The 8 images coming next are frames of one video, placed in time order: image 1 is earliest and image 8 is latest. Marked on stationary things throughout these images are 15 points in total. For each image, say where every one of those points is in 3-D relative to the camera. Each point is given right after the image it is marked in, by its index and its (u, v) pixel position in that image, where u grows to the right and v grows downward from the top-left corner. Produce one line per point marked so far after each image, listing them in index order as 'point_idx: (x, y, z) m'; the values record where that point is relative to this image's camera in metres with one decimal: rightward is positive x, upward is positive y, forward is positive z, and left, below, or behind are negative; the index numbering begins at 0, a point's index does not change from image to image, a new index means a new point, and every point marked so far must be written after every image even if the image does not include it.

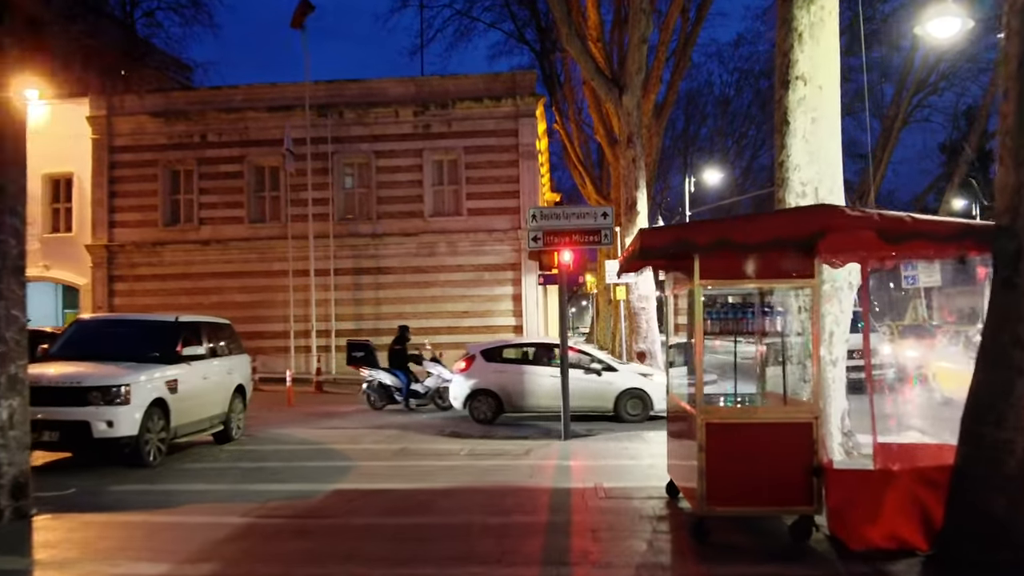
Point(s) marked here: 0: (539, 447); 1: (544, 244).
0: (+0.2, -1.3, +10.7) m
1: (+0.3, +0.4, +12.2) m
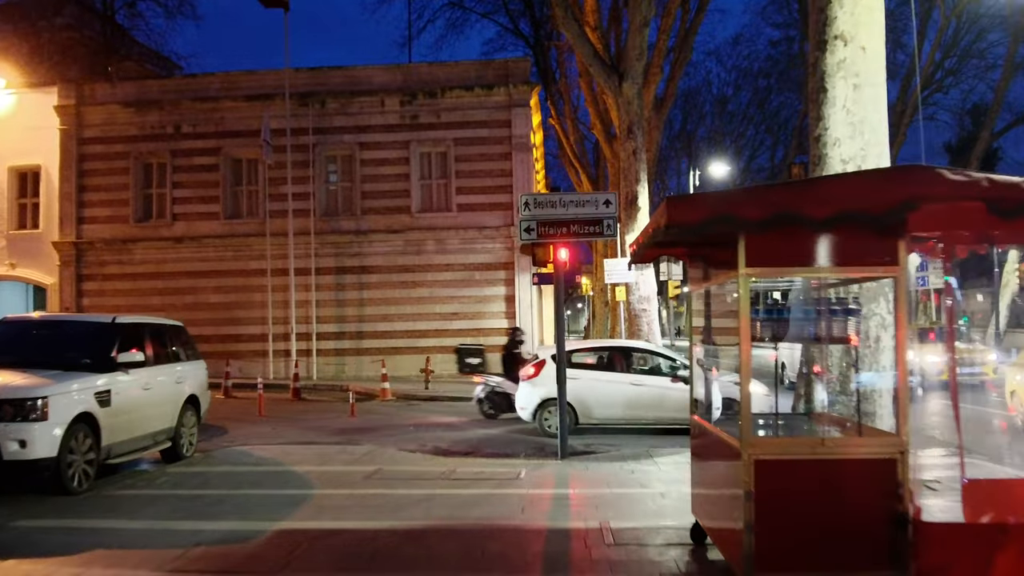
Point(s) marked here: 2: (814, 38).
0: (+0.1, -1.3, +9.2) m
1: (+0.2, +0.4, +10.7) m
2: (+1.9, +1.6, +8.4) m
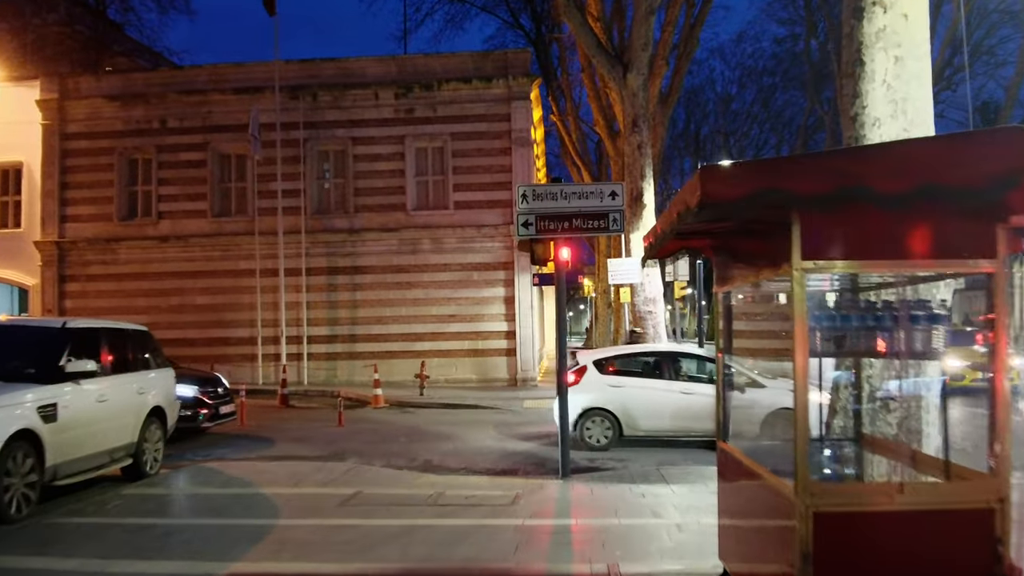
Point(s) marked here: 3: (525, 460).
0: (+0.1, -1.3, +8.2) m
1: (+0.2, +0.4, +9.7) m
2: (+1.9, +1.6, +7.4) m
3: (+0.1, -1.5, +11.4) m
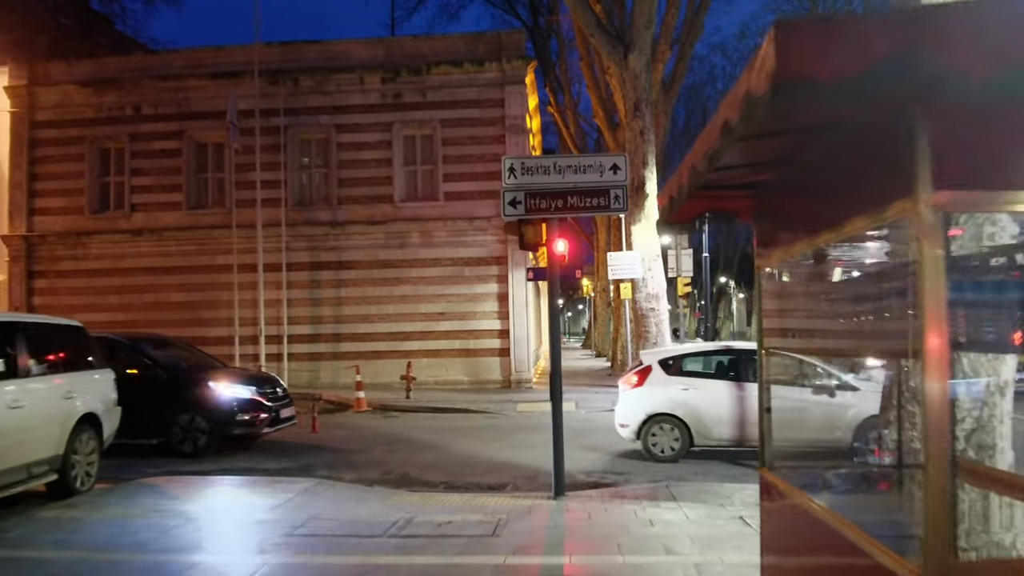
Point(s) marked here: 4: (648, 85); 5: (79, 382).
0: (0.0, -1.2, +6.9) m
1: (+0.1, +0.5, +8.3) m
2: (+1.8, +1.7, +6.1) m
3: (0.0, -1.4, +10.1) m
4: (+2.0, +3.0, +19.7) m
5: (-2.9, -0.6, +8.8) m
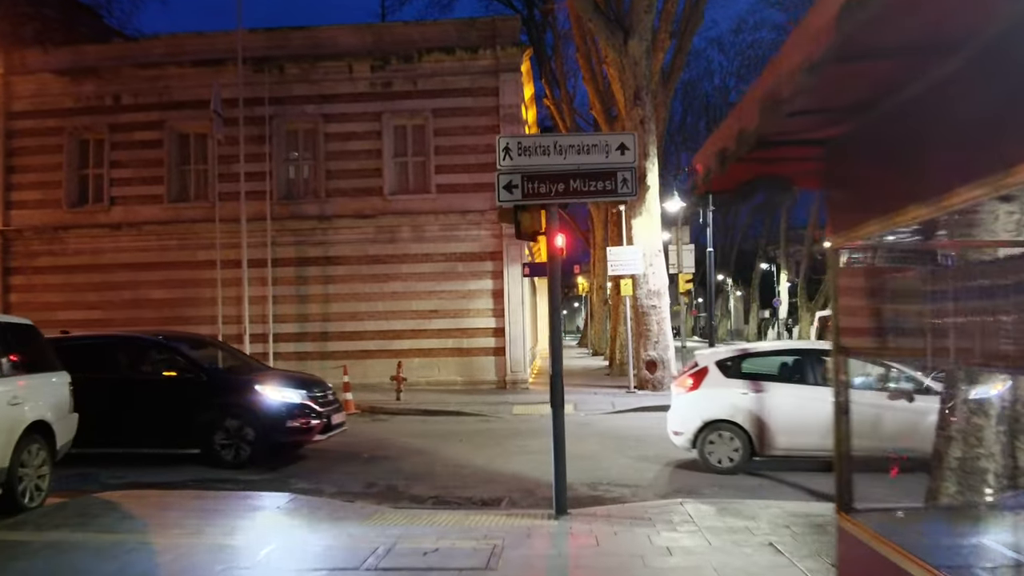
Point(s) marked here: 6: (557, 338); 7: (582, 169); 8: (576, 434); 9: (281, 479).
0: (0.0, -1.2, +6.0) m
1: (+0.1, +0.5, +7.5) m
2: (+1.8, +1.7, +5.2) m
3: (0.0, -1.4, +9.2) m
4: (+2.0, +3.1, +18.8) m
5: (-2.9, -0.6, +7.9) m
6: (+0.3, -0.3, +7.6) m
7: (+0.4, +0.7, +7.5) m
8: (+0.6, -1.4, +12.6) m
9: (-1.7, -1.4, +9.8) m
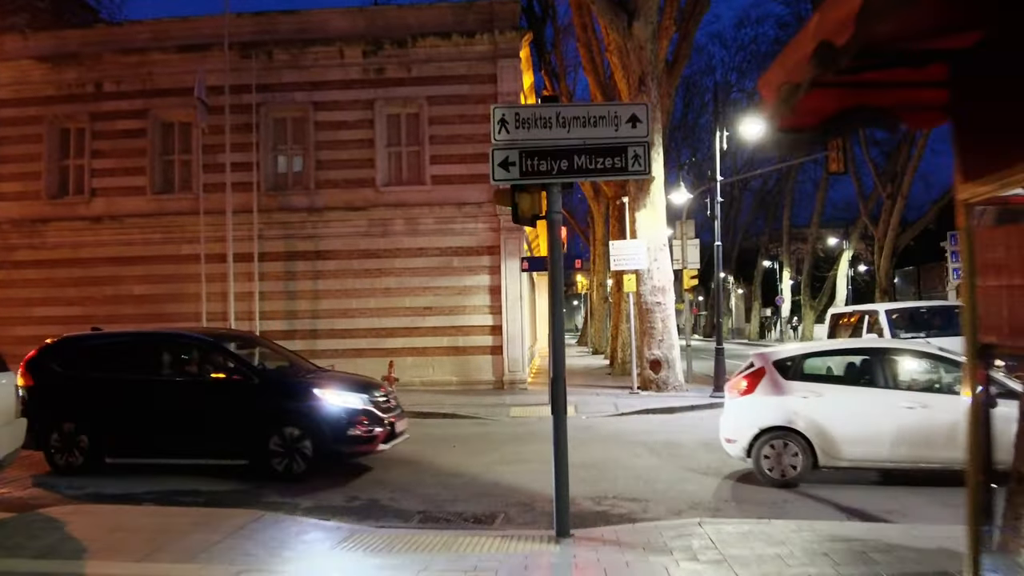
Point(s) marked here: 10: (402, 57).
0: (0.0, -1.1, +5.1) m
1: (+0.1, +0.6, +6.6) m
2: (+1.8, +1.7, +4.3) m
3: (-0.1, -1.3, +8.3) m
4: (+1.9, +3.1, +17.9) m
5: (-2.9, -0.5, +7.0) m
6: (+0.2, -0.2, +6.7) m
7: (+0.4, +0.7, +6.6) m
8: (+0.6, -1.3, +11.8) m
9: (-1.7, -1.4, +9.0) m
10: (-1.7, +3.5, +19.7) m
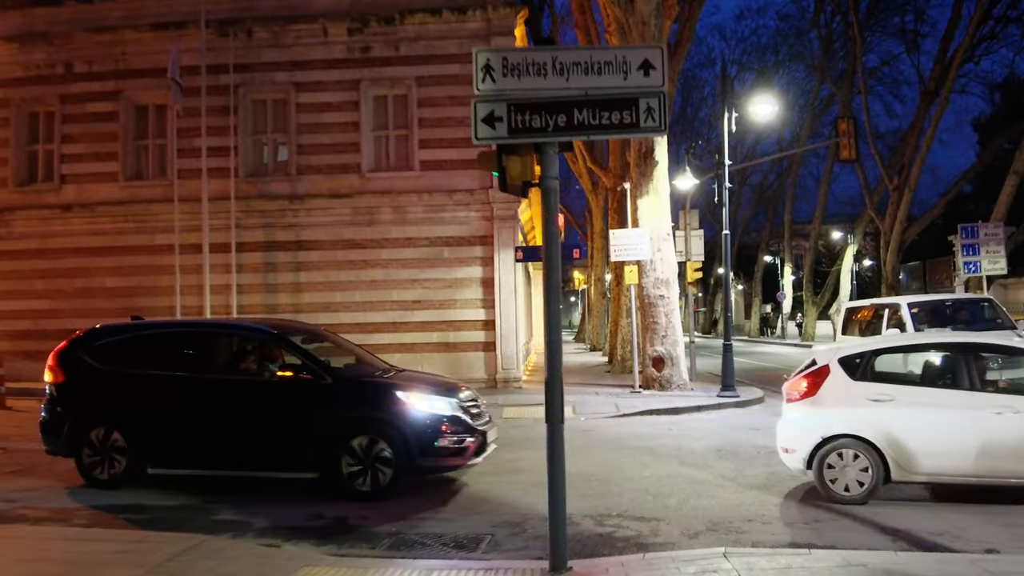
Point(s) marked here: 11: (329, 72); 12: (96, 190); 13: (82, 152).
0: (-0.1, -1.1, +4.0) m
1: (0.0, +0.6, +5.5) m
2: (+1.7, +1.8, +3.2) m
3: (-0.1, -1.3, +7.2) m
4: (+1.8, +3.2, +16.8) m
5: (-3.0, -0.5, +5.9) m
6: (+0.2, -0.2, +5.6) m
7: (+0.3, +0.8, +5.5) m
8: (+0.5, -1.3, +10.6) m
9: (-1.8, -1.3, +7.8) m
10: (-1.7, +3.6, +18.6) m
11: (-2.6, +3.1, +18.7) m
12: (-6.1, +1.4, +19.4) m
13: (-6.4, +2.0, +19.5) m
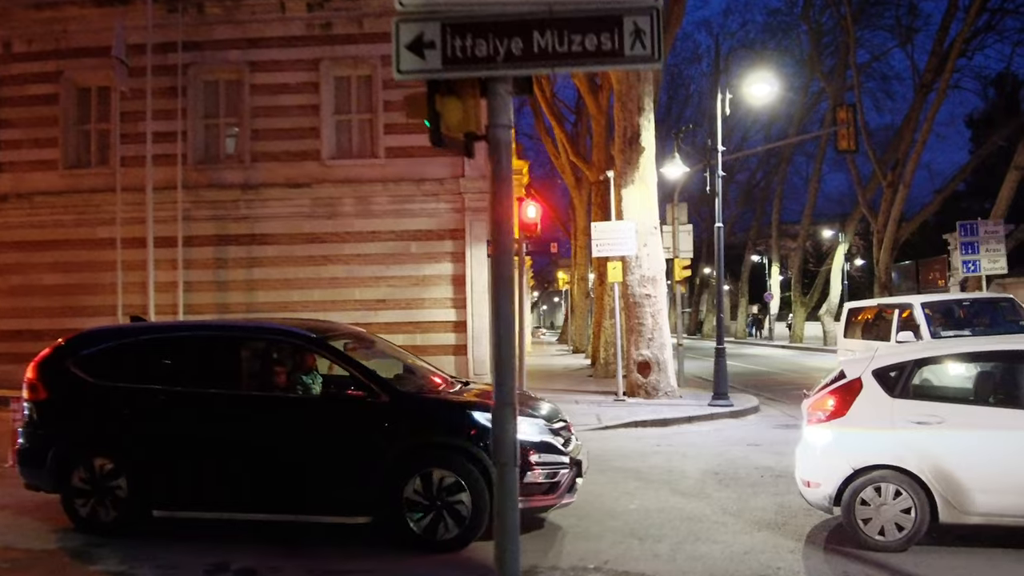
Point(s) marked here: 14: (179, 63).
0: (-0.3, -1.0, +2.5) m
1: (-0.2, +0.7, +4.0) m
2: (+1.6, +1.8, +1.7) m
3: (-0.3, -1.2, +5.7) m
4: (+1.5, +3.2, +15.3) m
5: (-3.2, -0.4, +4.3) m
6: (0.0, -0.1, +4.1) m
7: (+0.1, +0.8, +4.0) m
8: (+0.3, -1.2, +9.2) m
9: (-2.0, -1.3, +6.3) m
10: (-2.1, +3.6, +17.1) m
11: (-2.9, +3.1, +17.2) m
12: (-6.4, +1.5, +17.8) m
13: (-6.7, +2.0, +17.9) m
14: (-4.3, +2.9, +17.1) m
